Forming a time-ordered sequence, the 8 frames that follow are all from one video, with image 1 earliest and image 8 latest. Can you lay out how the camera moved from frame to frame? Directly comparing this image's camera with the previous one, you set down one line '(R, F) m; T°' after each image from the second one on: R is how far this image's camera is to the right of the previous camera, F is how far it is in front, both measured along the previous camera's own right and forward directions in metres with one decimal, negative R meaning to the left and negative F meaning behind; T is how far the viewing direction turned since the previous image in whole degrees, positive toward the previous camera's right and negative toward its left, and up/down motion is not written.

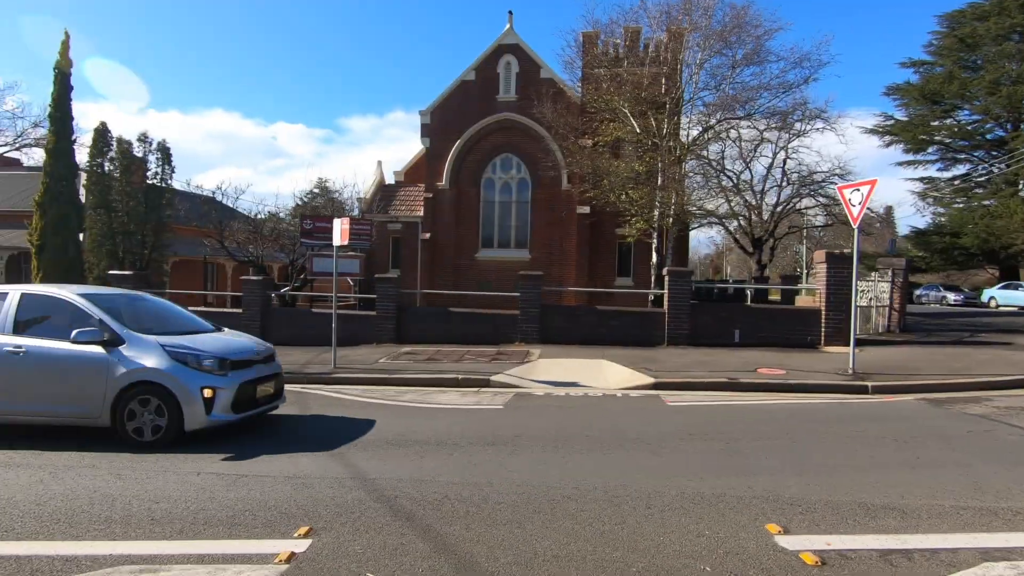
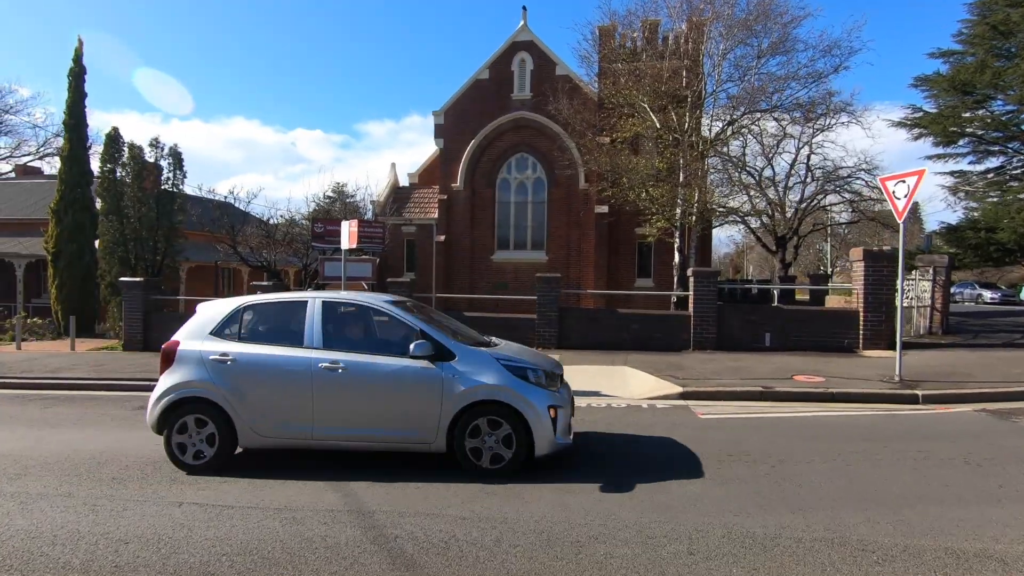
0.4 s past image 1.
(0.0, +0.5) m; -2°
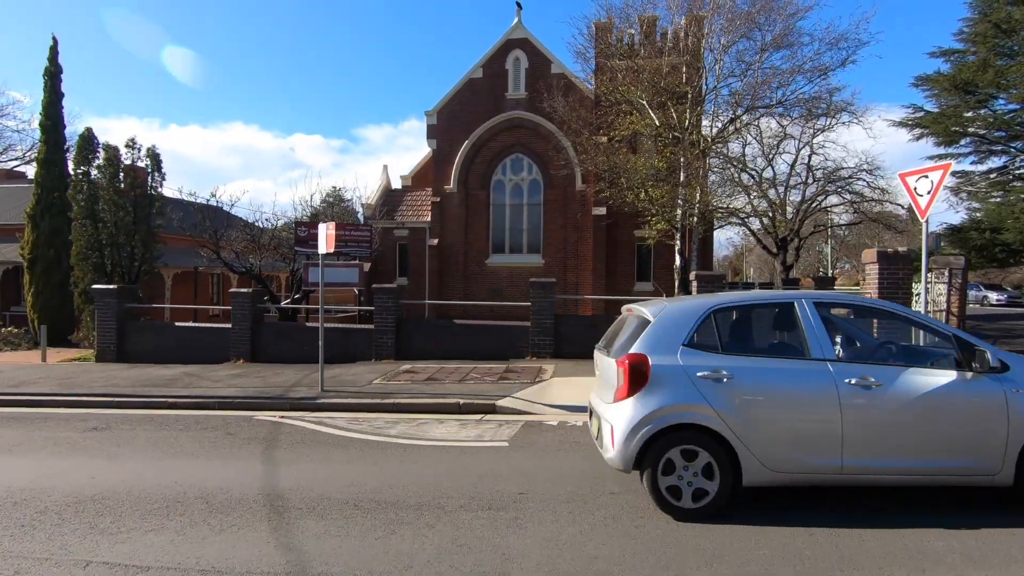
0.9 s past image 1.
(+0.1, +0.7) m; 0°
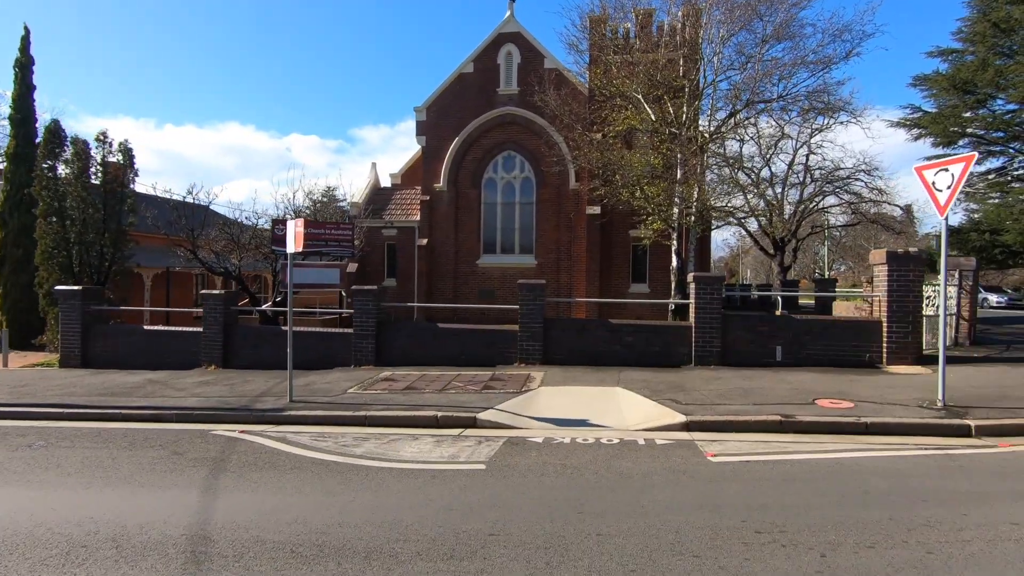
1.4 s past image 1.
(+0.2, +0.6) m; 0°
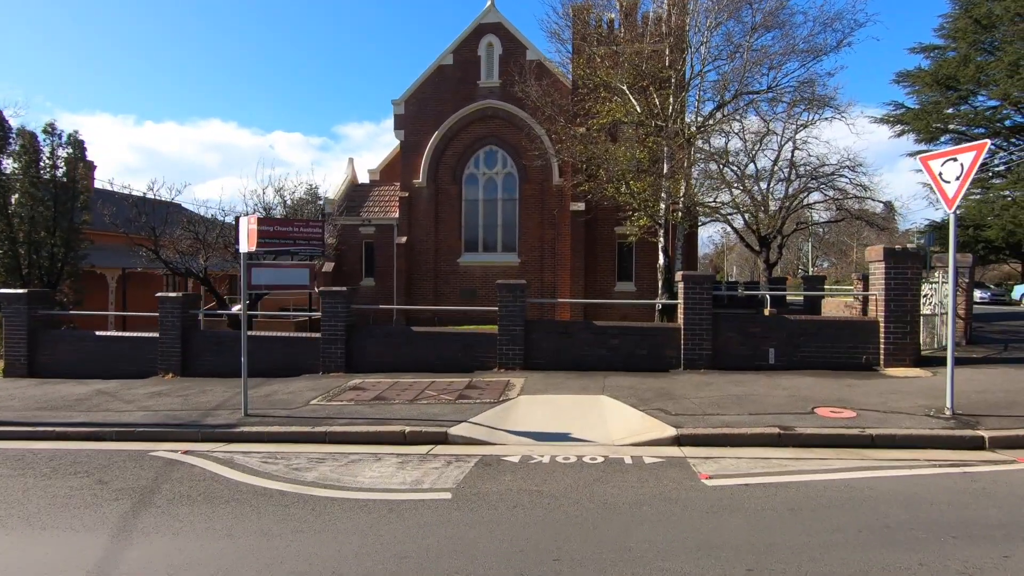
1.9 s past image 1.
(+0.1, +0.6) m; +1°
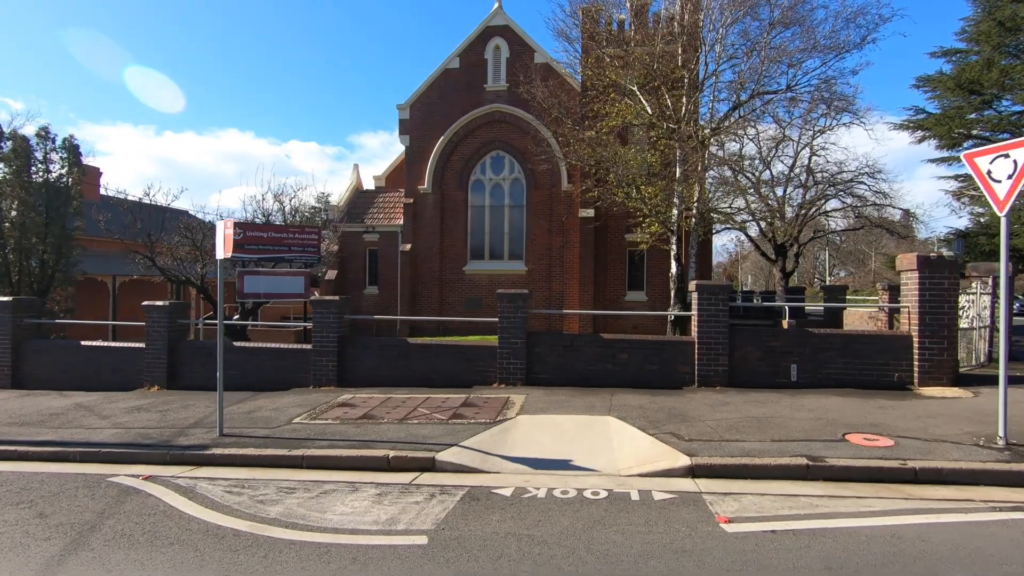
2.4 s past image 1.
(+0.2, +0.6) m; -1°
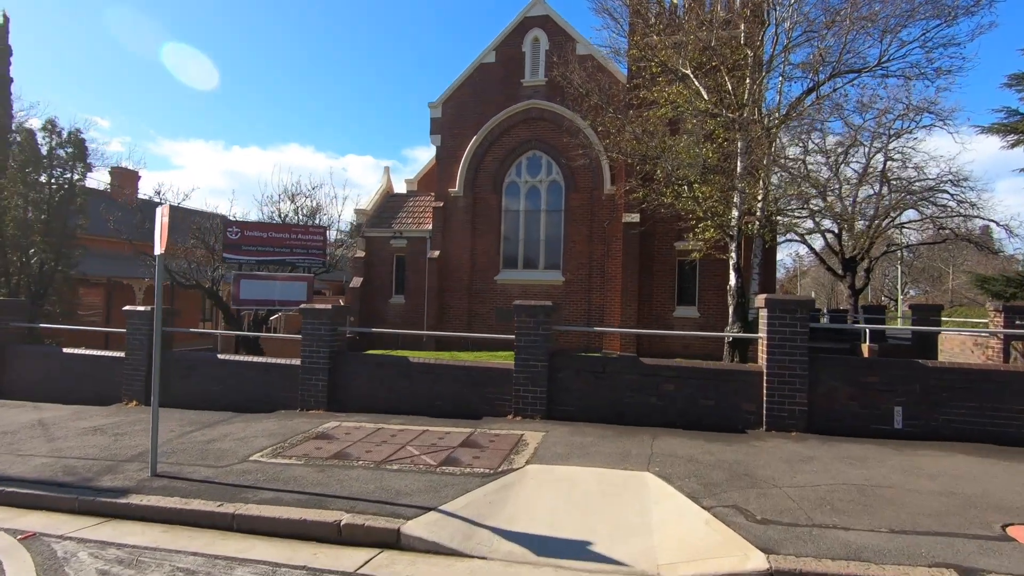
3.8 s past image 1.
(+0.4, +1.6) m; -5°
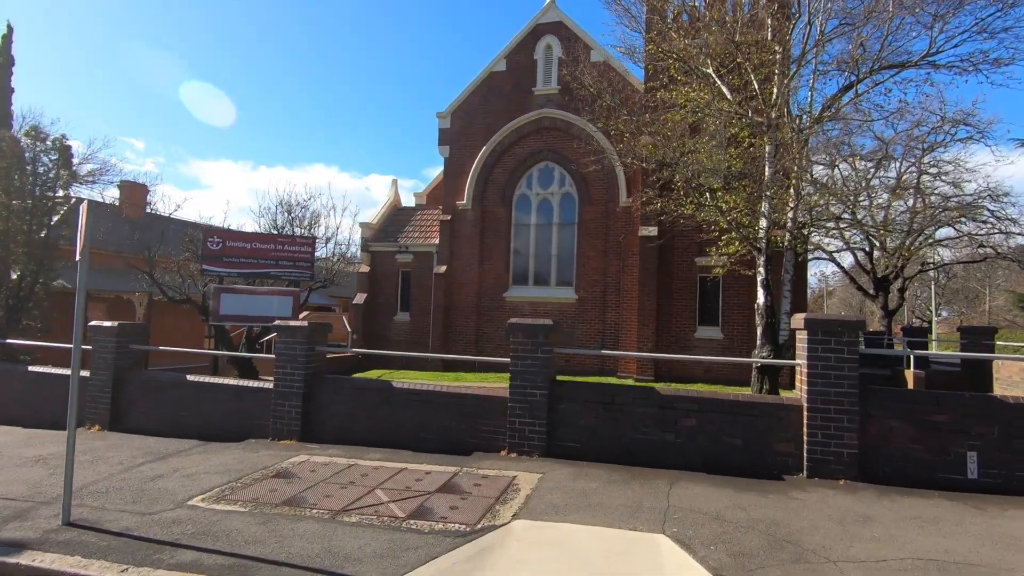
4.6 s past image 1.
(+0.3, +1.0) m; -2°
